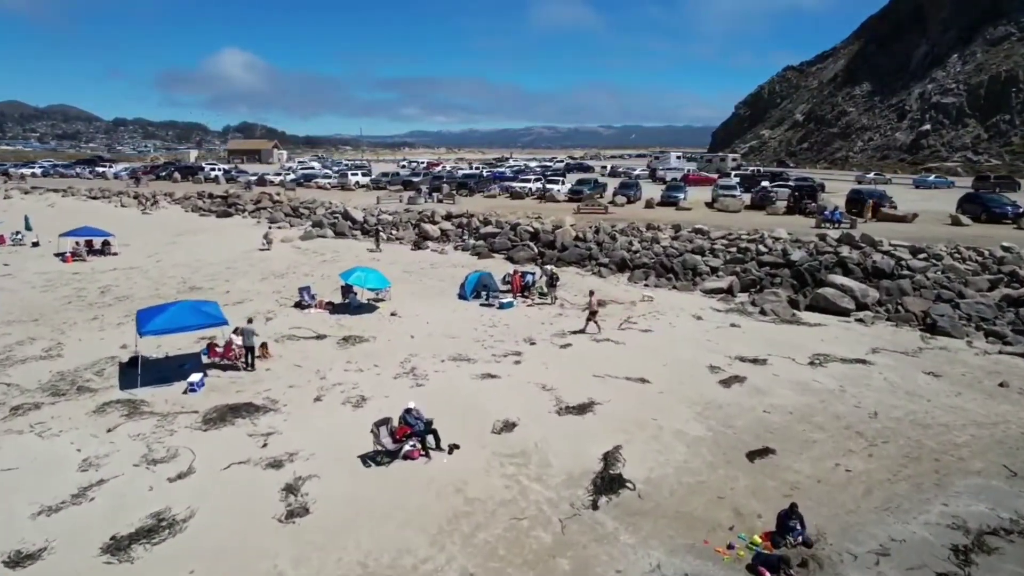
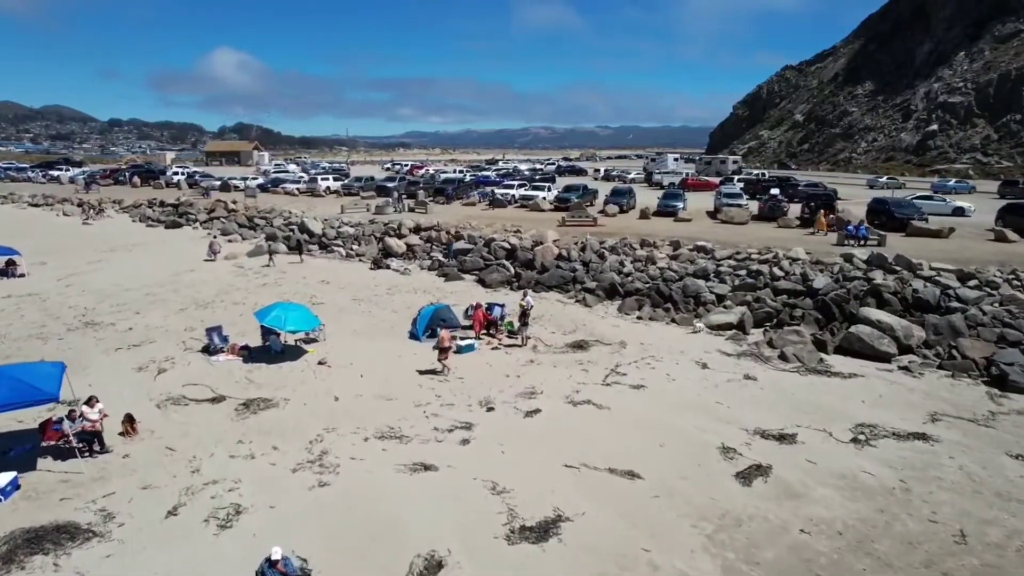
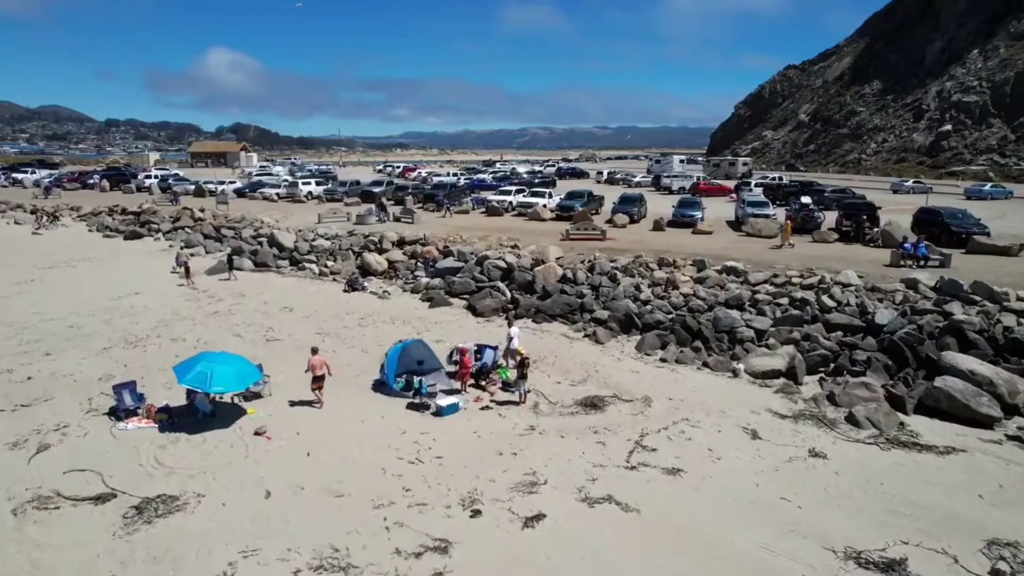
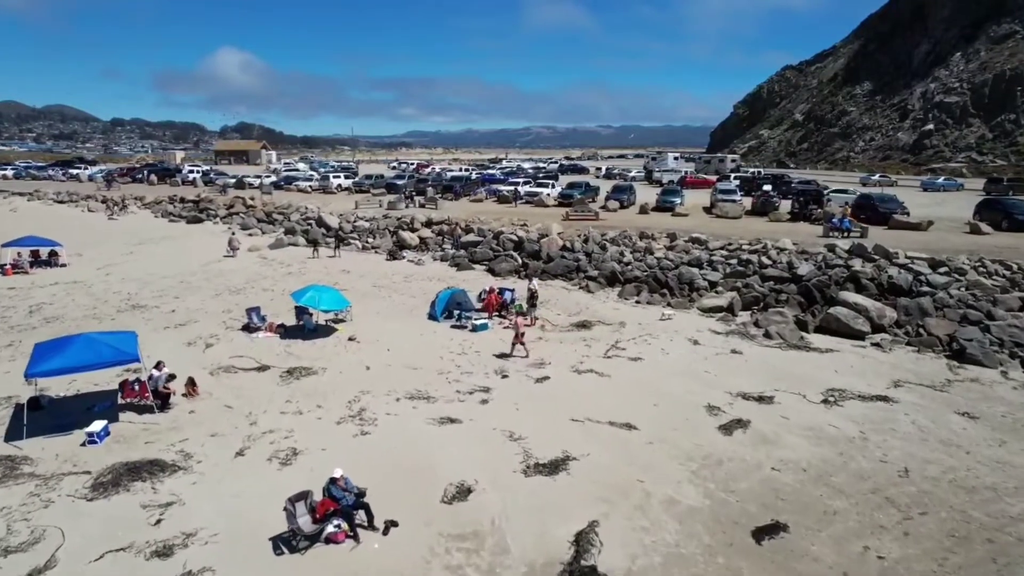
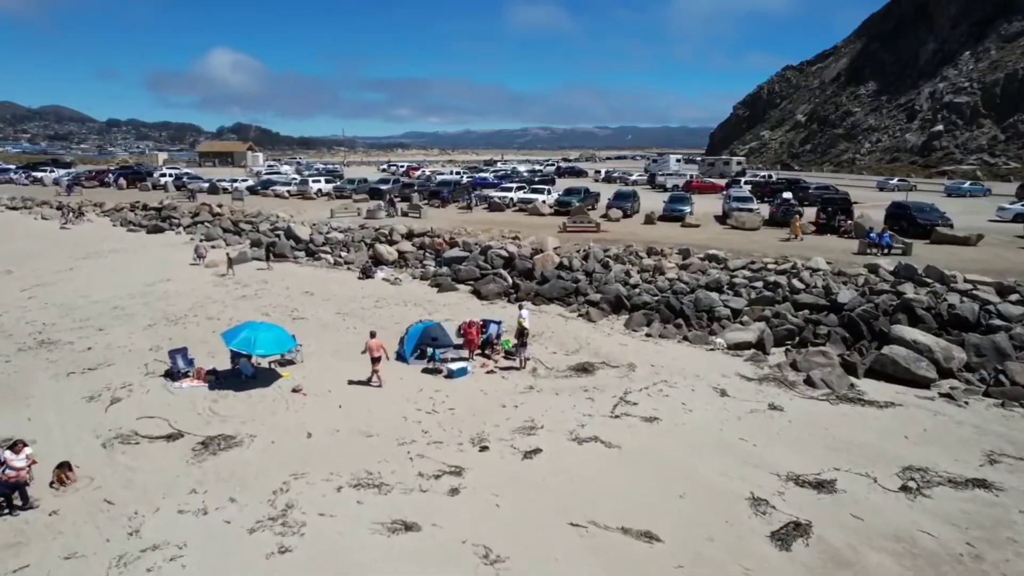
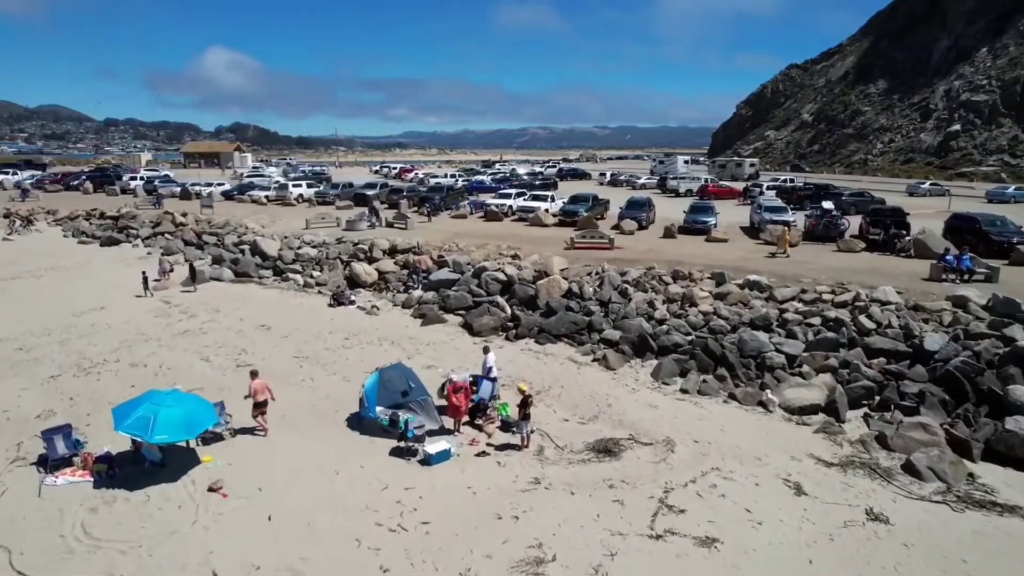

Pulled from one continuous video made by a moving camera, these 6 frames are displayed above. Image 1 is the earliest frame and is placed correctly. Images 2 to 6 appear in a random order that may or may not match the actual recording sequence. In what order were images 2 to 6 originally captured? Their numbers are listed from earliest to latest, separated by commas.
4, 2, 5, 3, 6
